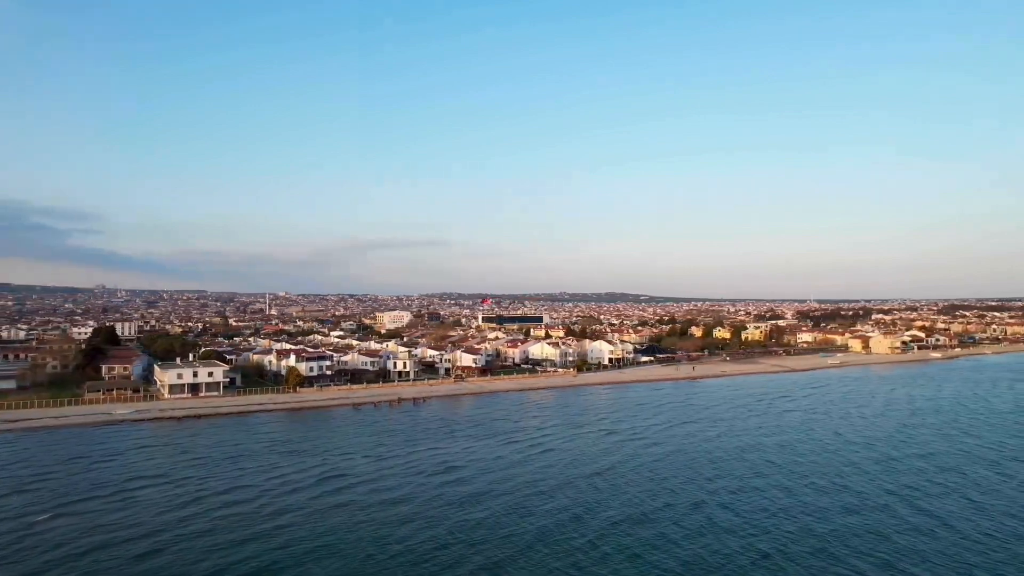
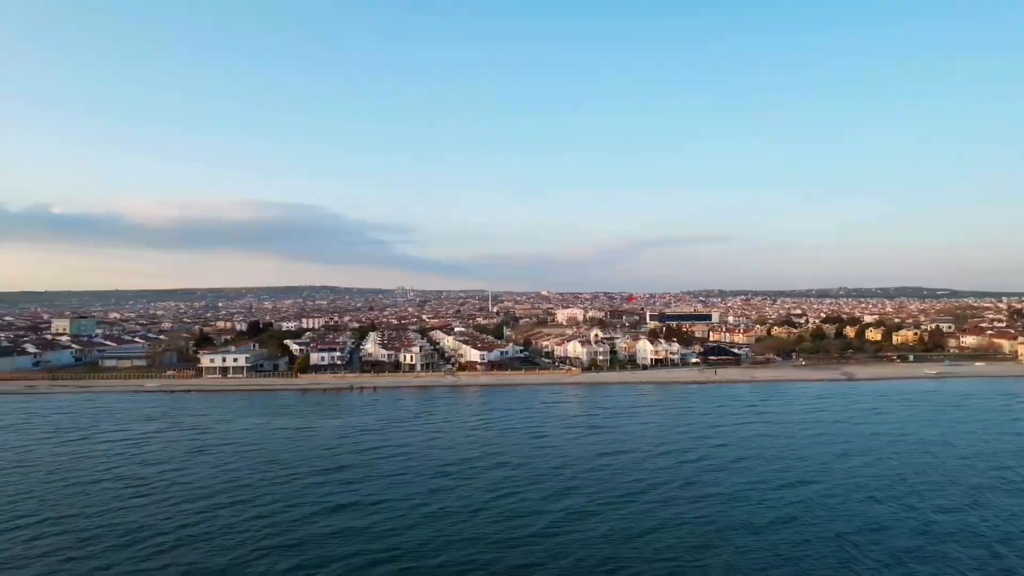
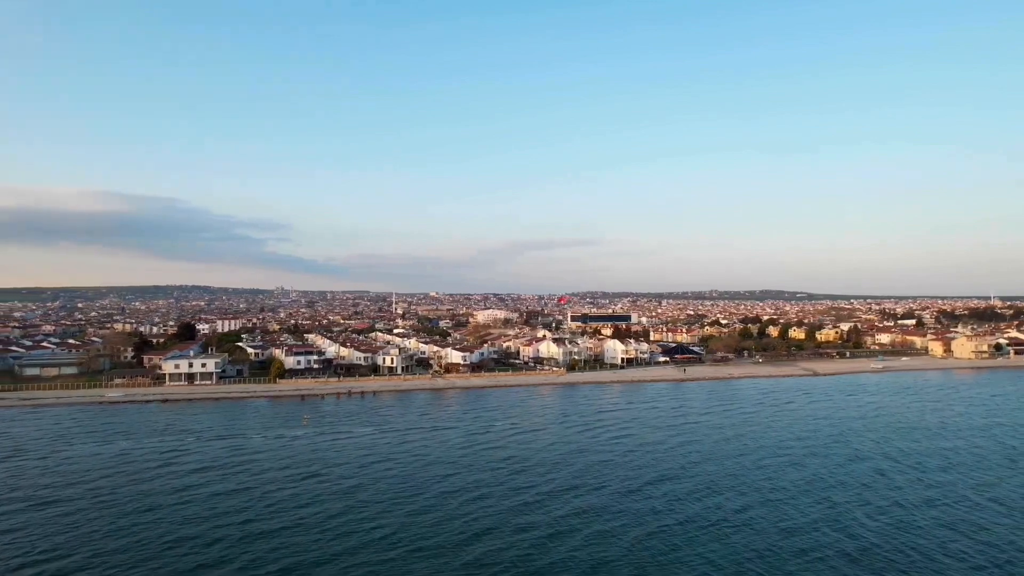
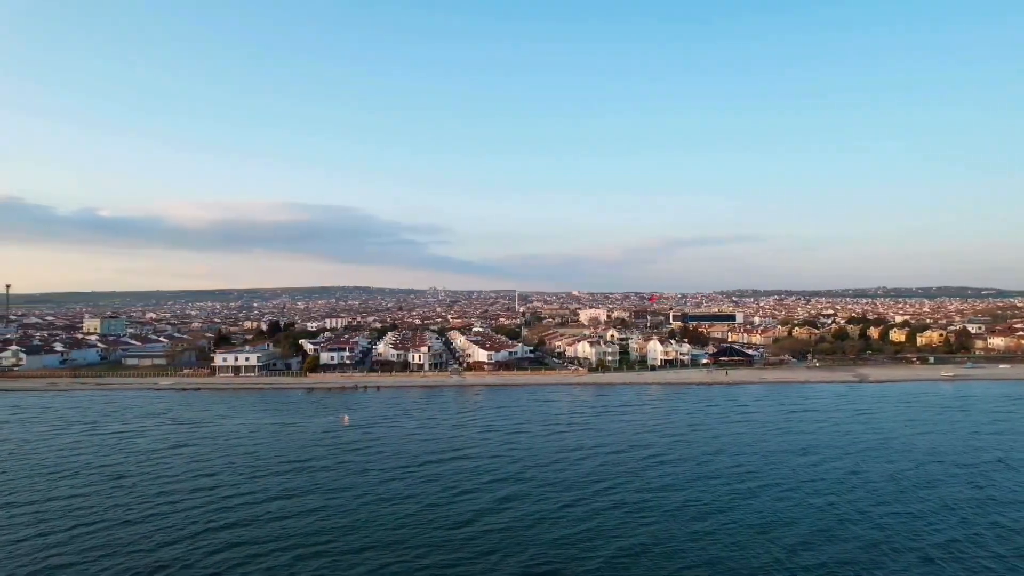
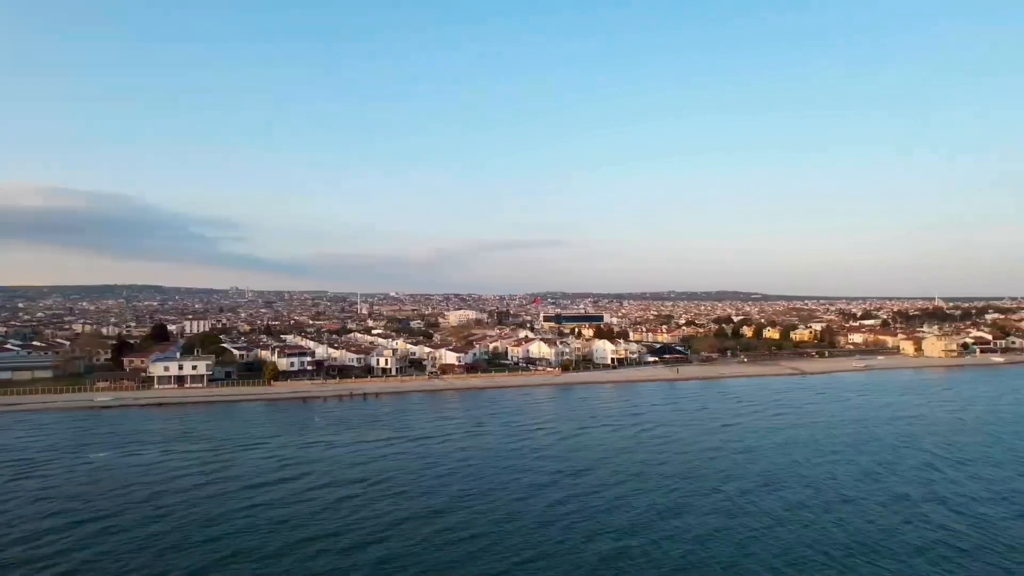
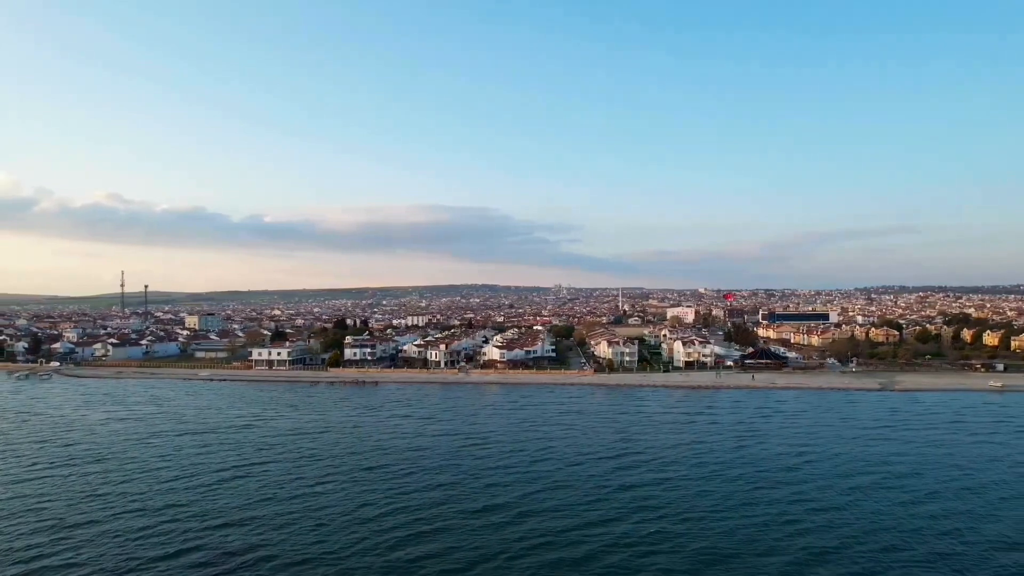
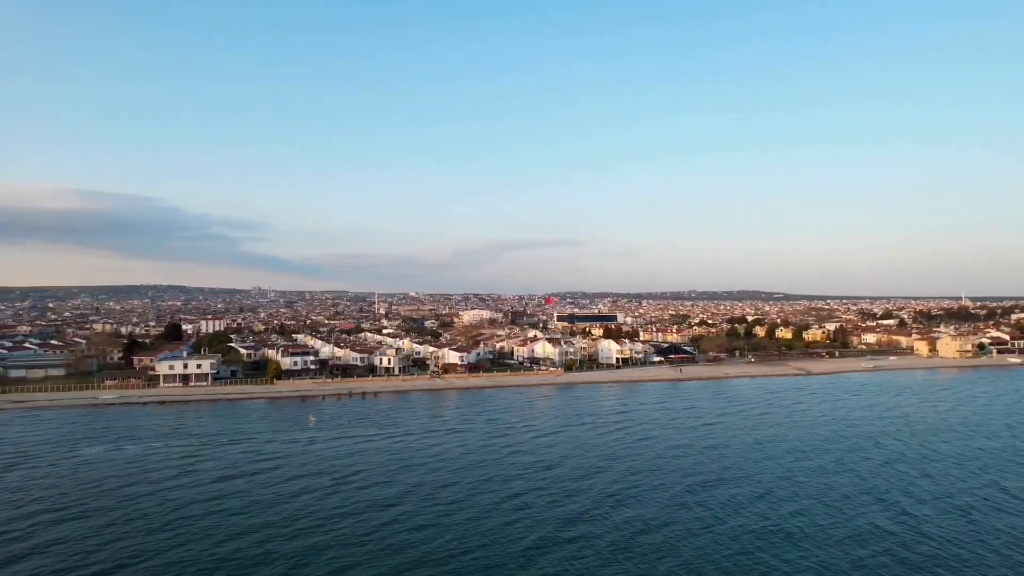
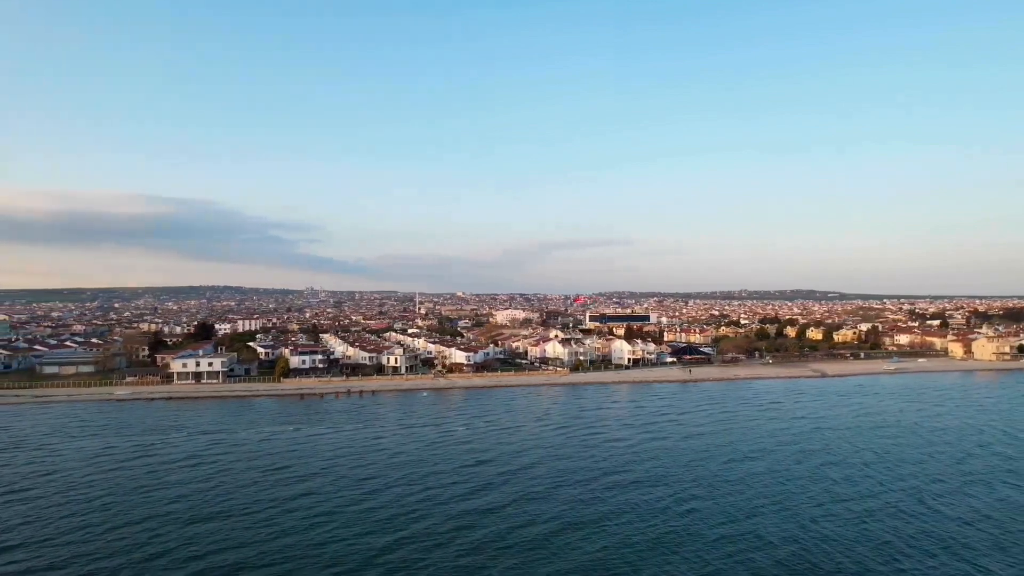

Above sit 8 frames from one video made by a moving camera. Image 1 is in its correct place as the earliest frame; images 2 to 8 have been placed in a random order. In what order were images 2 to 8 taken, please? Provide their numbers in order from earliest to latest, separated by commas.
5, 7, 3, 8, 2, 4, 6
